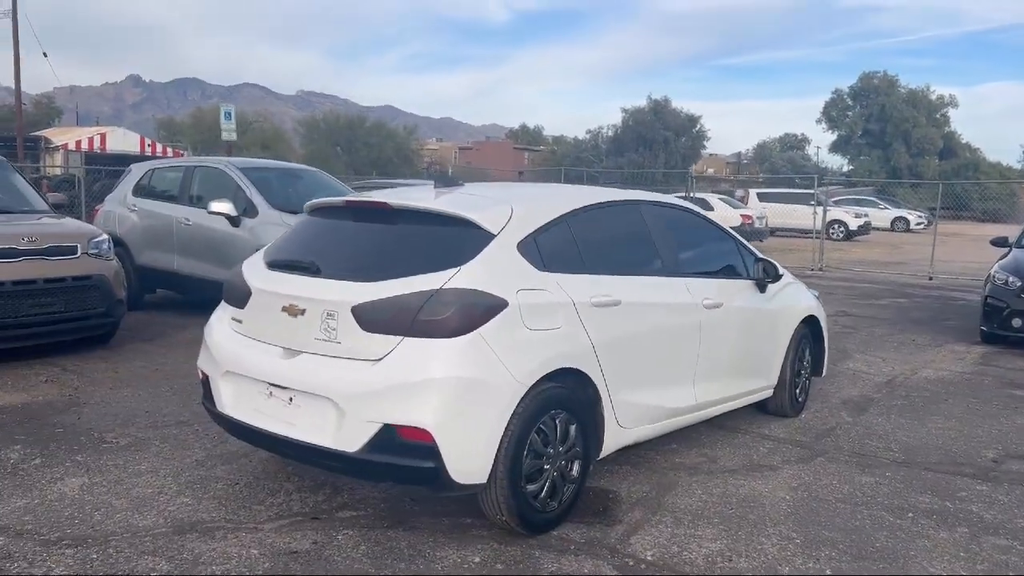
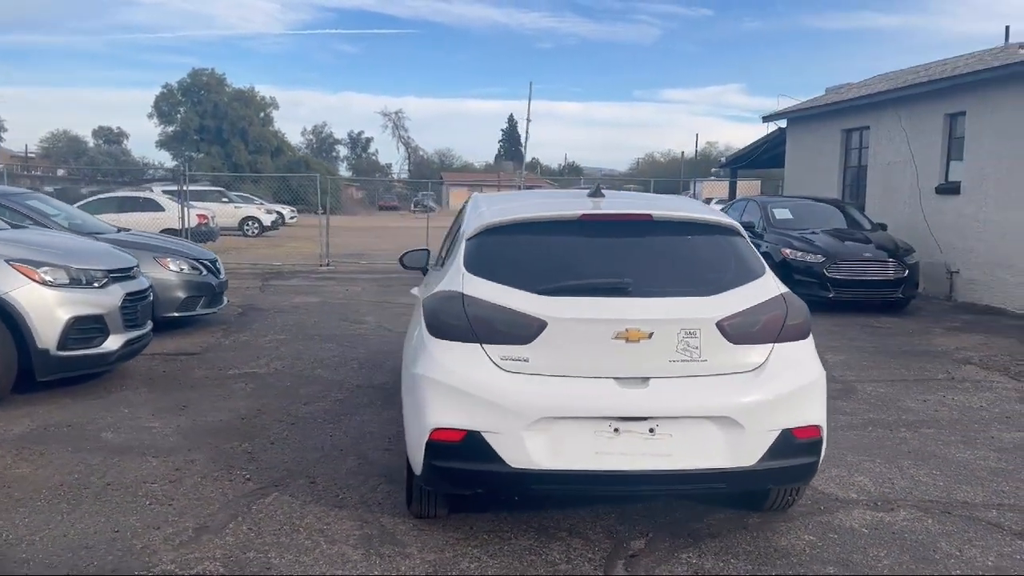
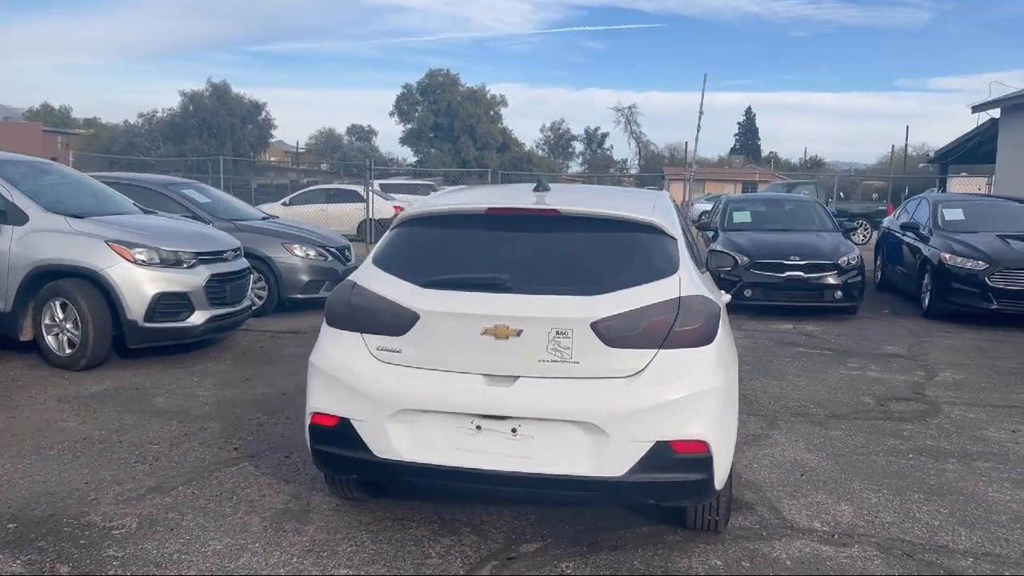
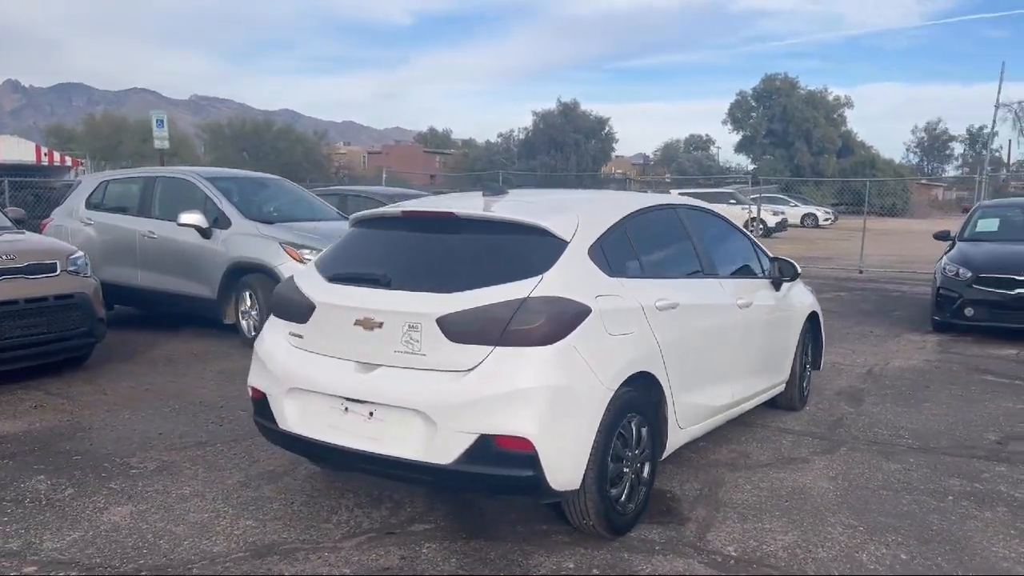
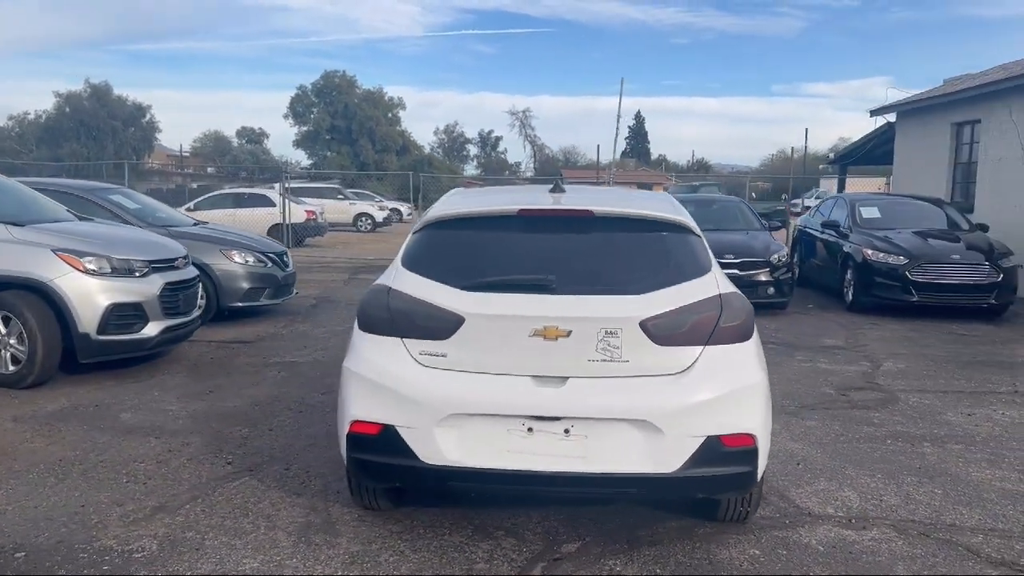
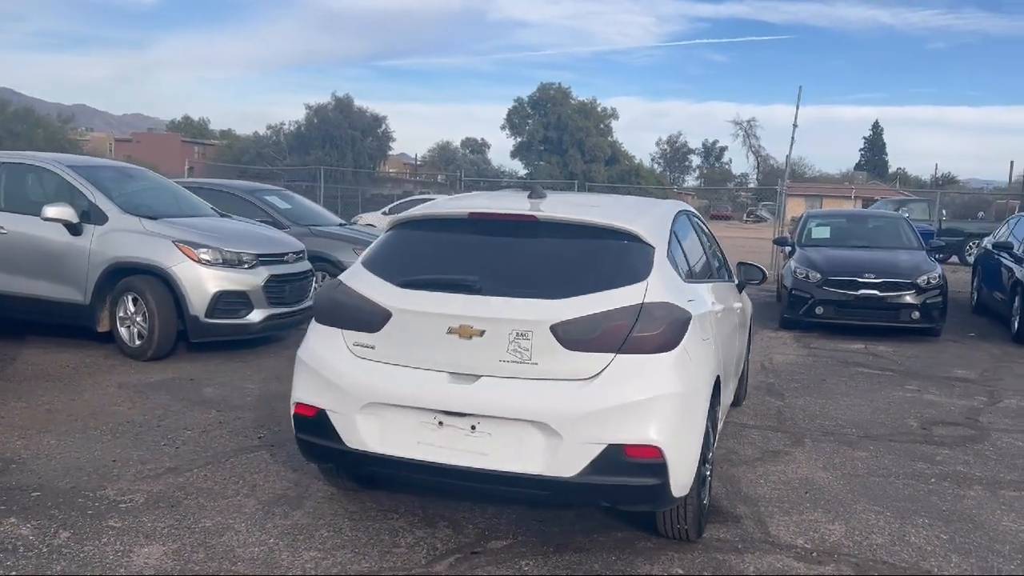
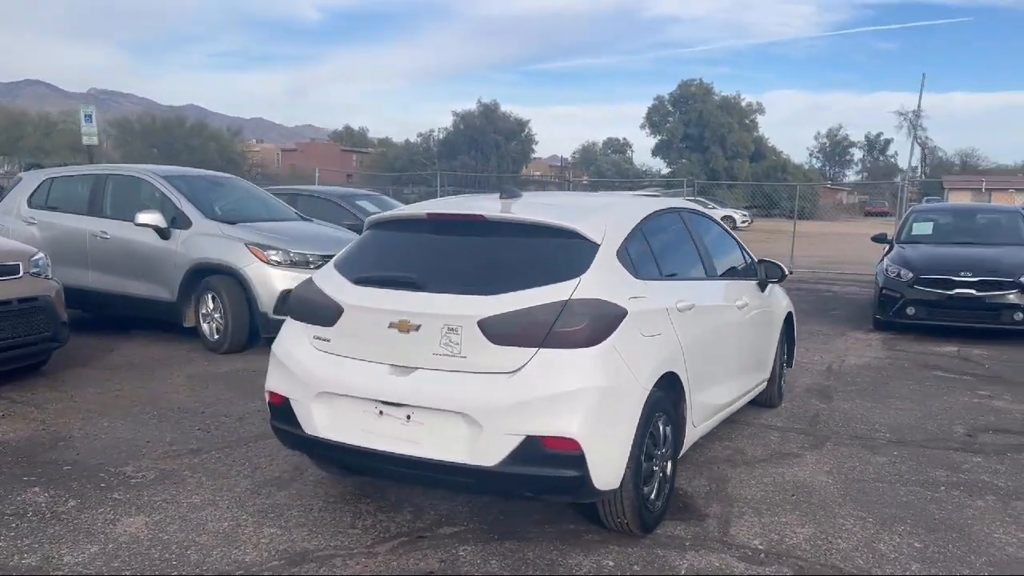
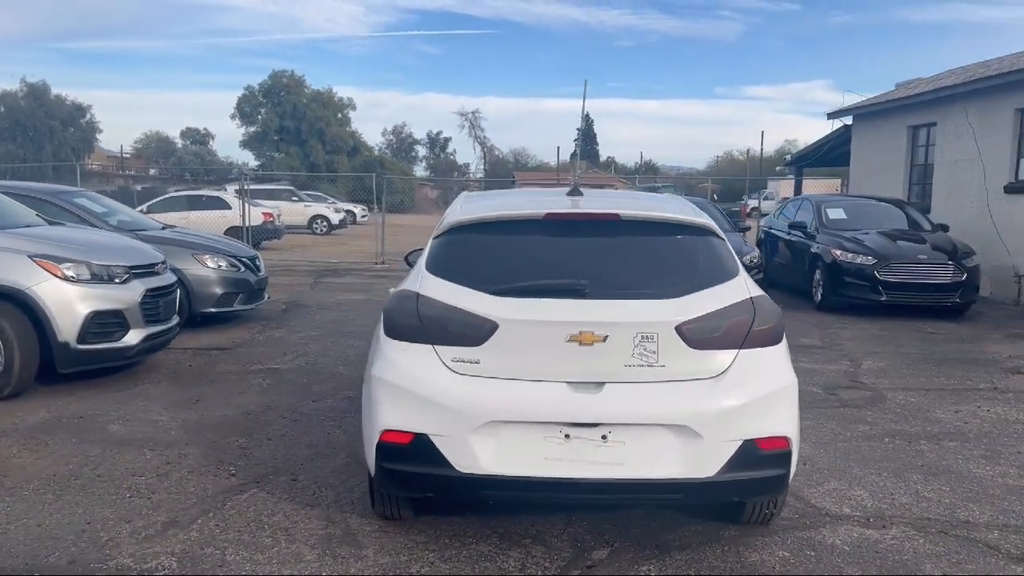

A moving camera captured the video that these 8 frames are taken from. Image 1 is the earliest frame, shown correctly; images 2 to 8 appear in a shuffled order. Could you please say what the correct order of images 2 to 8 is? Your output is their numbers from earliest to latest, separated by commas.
4, 7, 6, 3, 5, 8, 2
